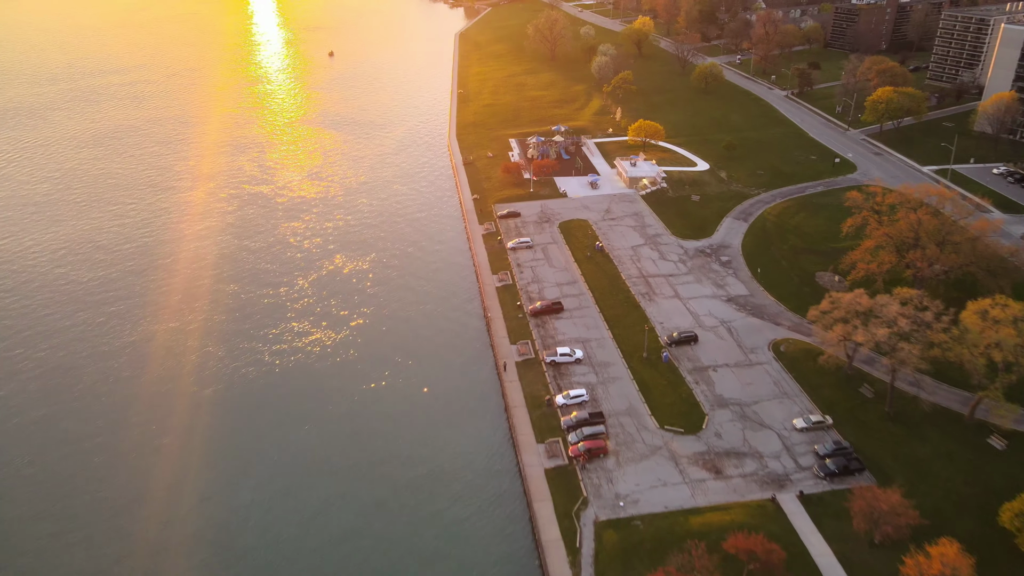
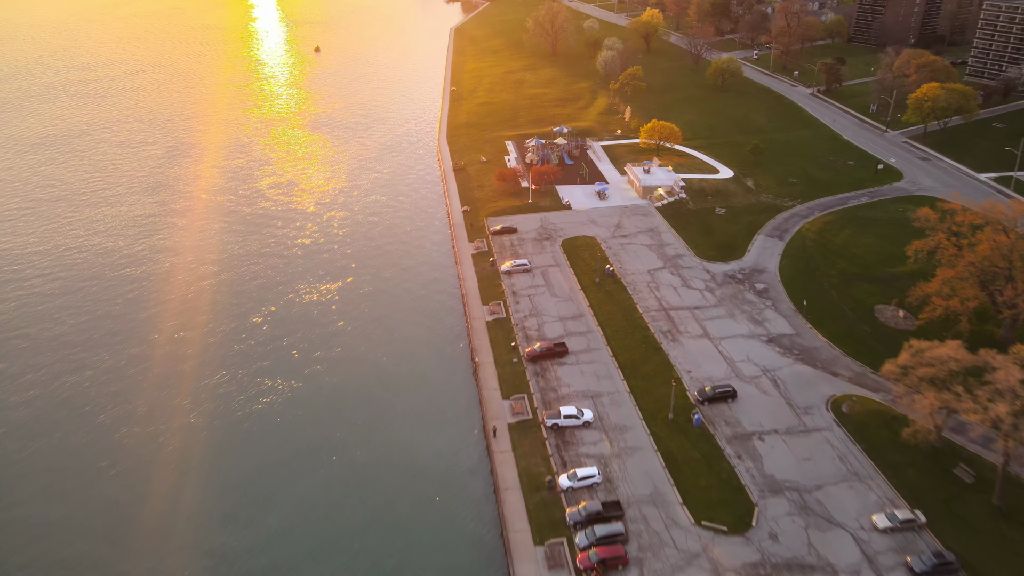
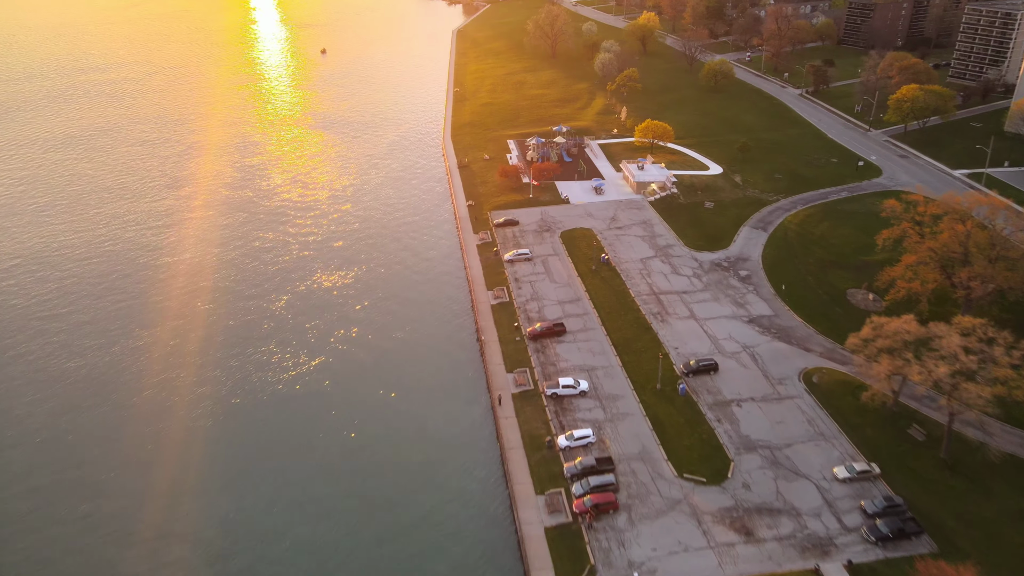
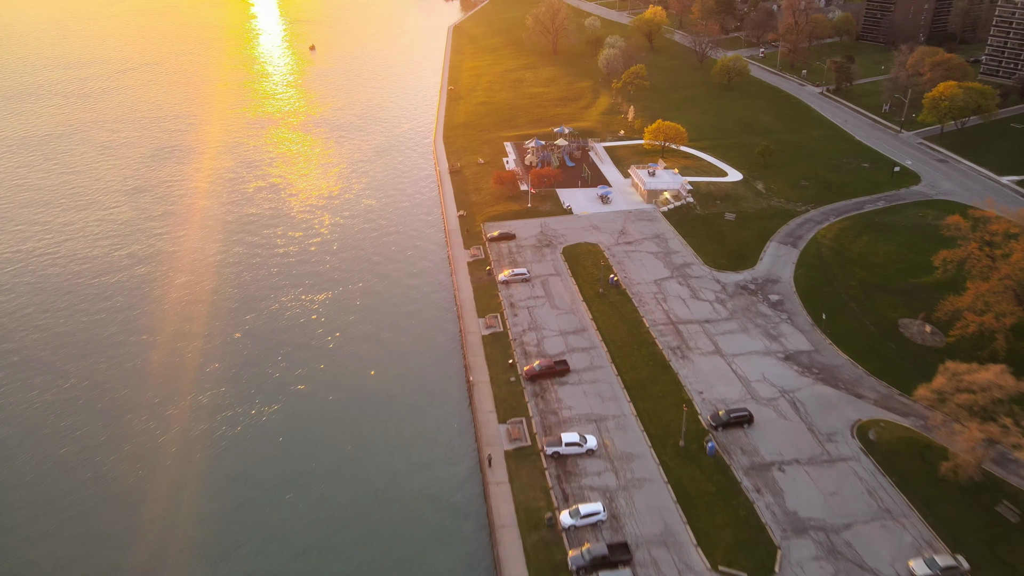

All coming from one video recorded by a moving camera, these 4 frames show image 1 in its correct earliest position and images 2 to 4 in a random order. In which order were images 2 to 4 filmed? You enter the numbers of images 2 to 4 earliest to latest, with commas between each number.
3, 2, 4
